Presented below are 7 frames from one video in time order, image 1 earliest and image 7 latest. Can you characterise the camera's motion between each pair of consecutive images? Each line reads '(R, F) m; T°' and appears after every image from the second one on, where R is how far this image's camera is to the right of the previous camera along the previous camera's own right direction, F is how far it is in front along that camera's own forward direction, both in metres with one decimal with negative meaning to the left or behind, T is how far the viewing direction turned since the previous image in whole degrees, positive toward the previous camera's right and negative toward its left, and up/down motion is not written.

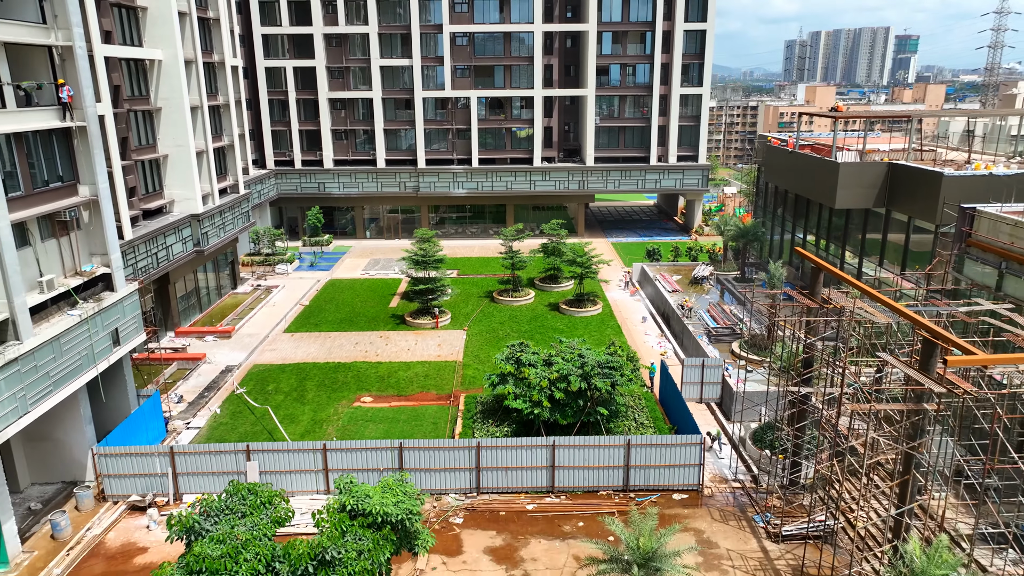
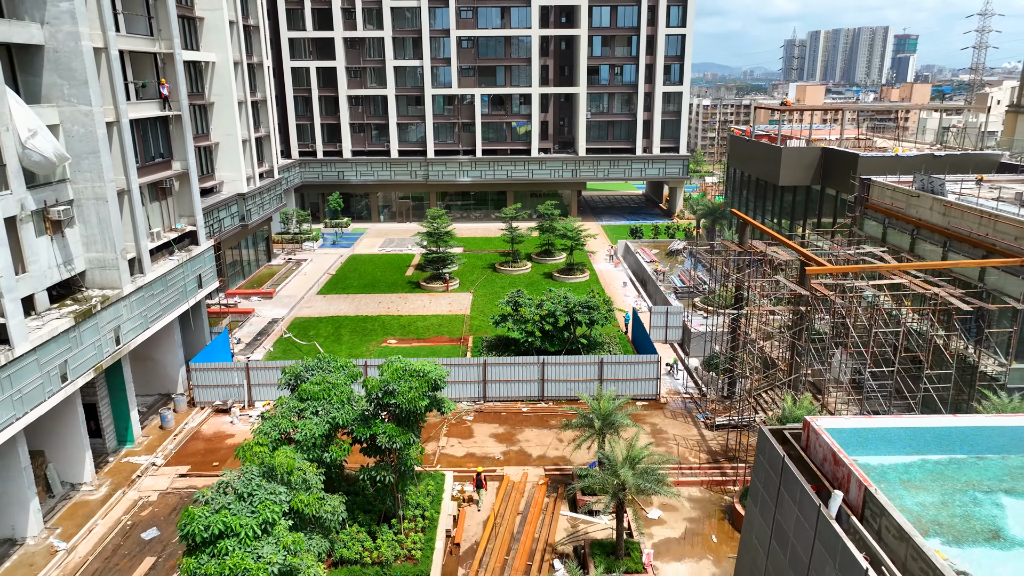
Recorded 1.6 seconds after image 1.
(+0.1, -5.9) m; 0°
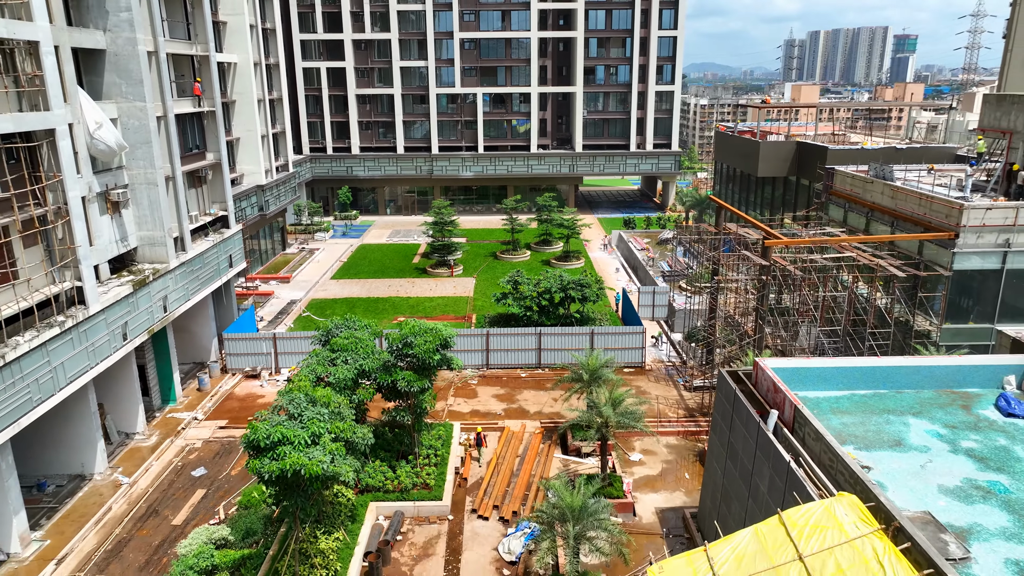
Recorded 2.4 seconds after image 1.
(0.0, -3.0) m; 0°
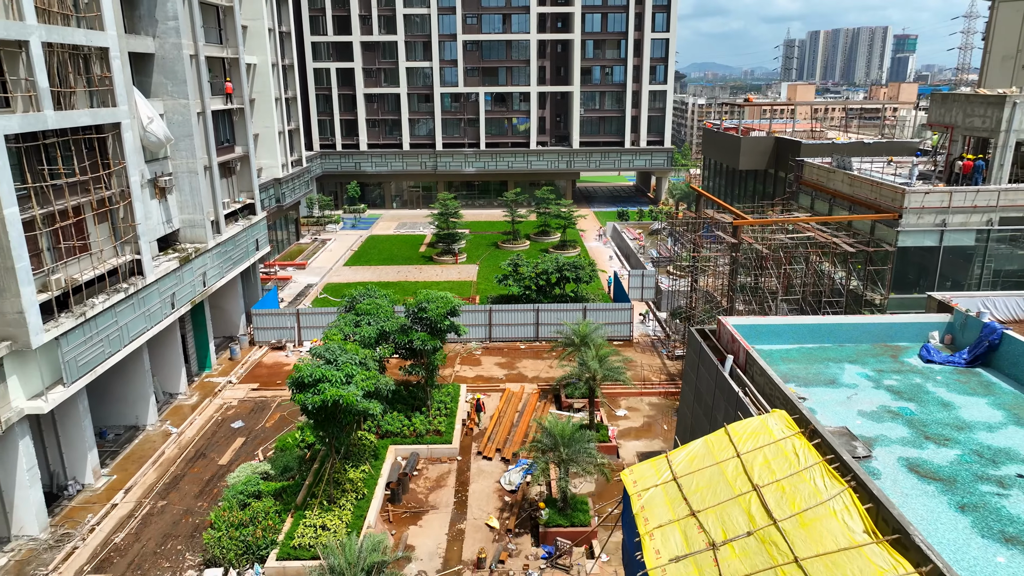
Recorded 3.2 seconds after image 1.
(0.0, -3.1) m; 0°
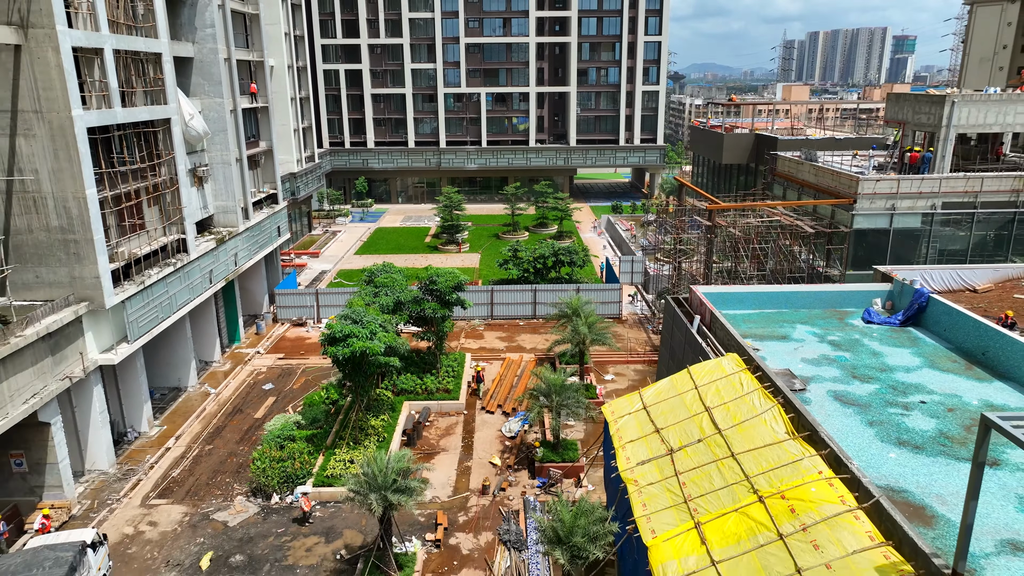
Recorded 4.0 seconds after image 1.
(0.0, -3.2) m; 0°
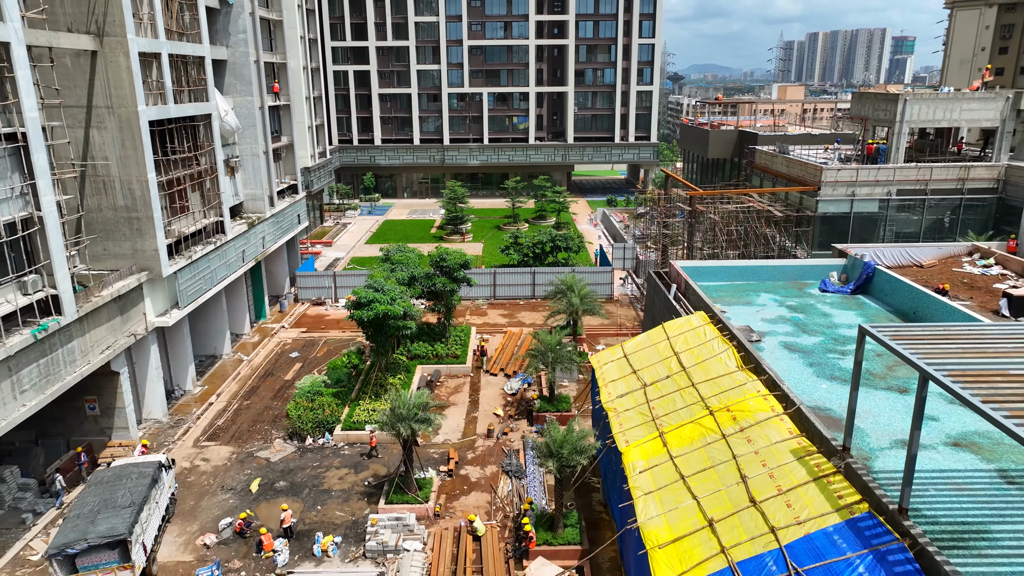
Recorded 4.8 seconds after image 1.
(0.0, -3.3) m; 0°
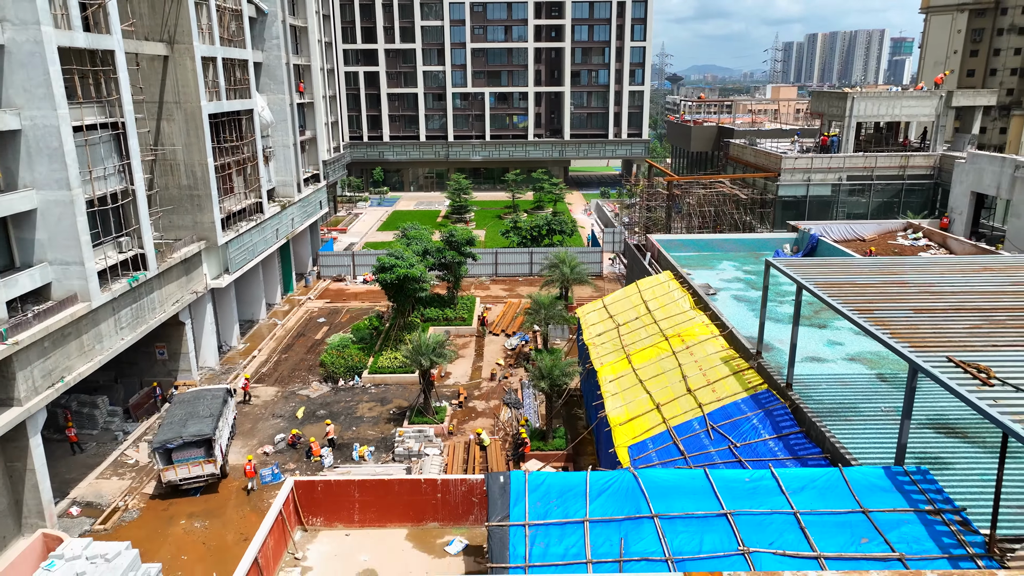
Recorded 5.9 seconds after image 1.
(0.0, -4.6) m; 0°
